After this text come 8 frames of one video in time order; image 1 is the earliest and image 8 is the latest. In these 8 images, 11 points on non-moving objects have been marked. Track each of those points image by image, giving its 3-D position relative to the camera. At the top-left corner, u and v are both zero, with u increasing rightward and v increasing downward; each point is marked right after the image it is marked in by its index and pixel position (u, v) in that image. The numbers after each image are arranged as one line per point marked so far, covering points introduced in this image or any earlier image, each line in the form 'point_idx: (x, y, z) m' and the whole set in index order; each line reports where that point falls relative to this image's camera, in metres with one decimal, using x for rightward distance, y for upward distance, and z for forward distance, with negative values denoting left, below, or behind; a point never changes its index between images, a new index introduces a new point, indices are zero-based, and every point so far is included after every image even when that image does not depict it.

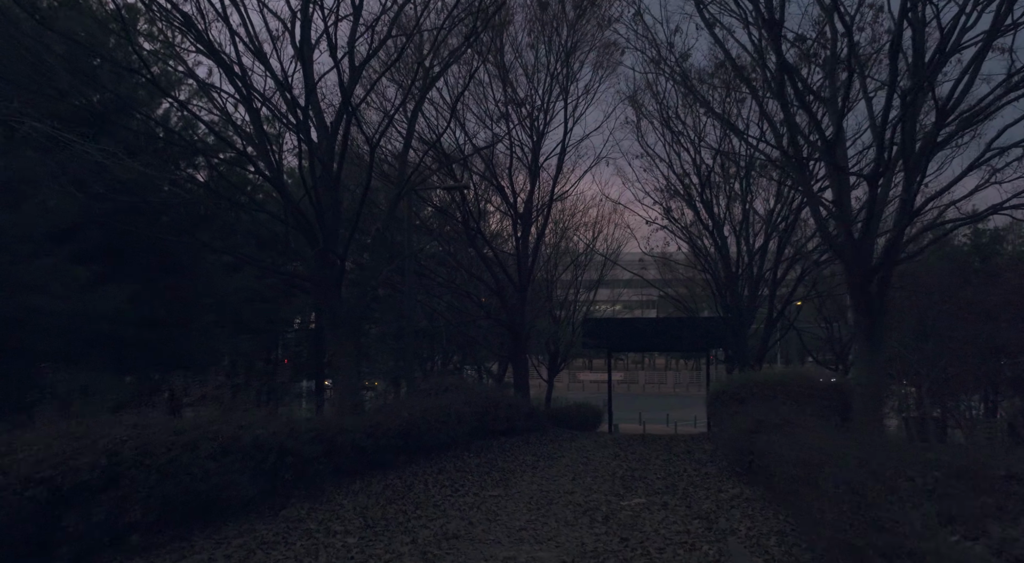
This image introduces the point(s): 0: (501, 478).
0: (-0.1, -2.8, +10.3) m
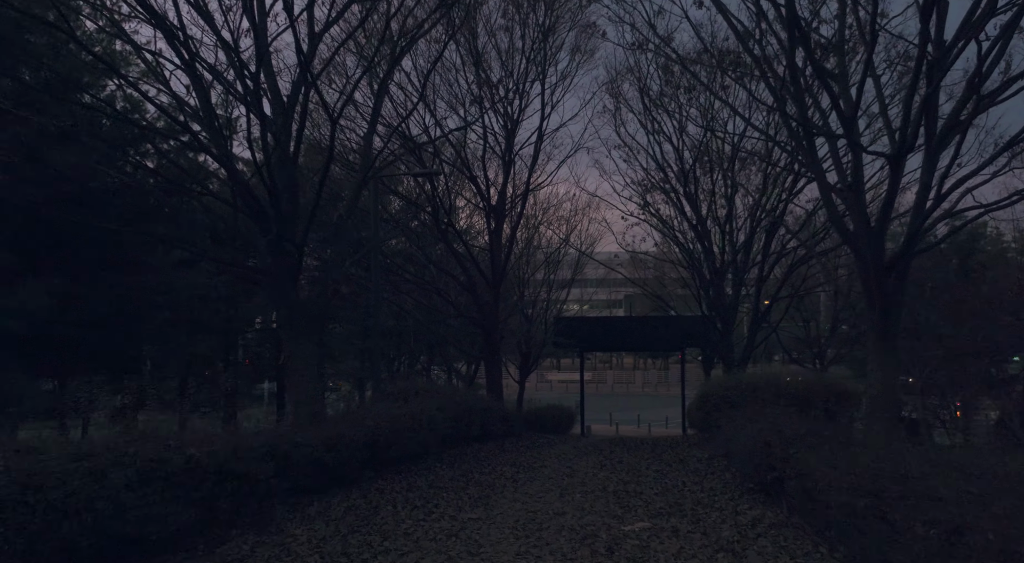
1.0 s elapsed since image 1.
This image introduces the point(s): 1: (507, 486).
0: (-0.4, -2.7, +9.1) m
1: (0.0, -2.8, +9.9) m
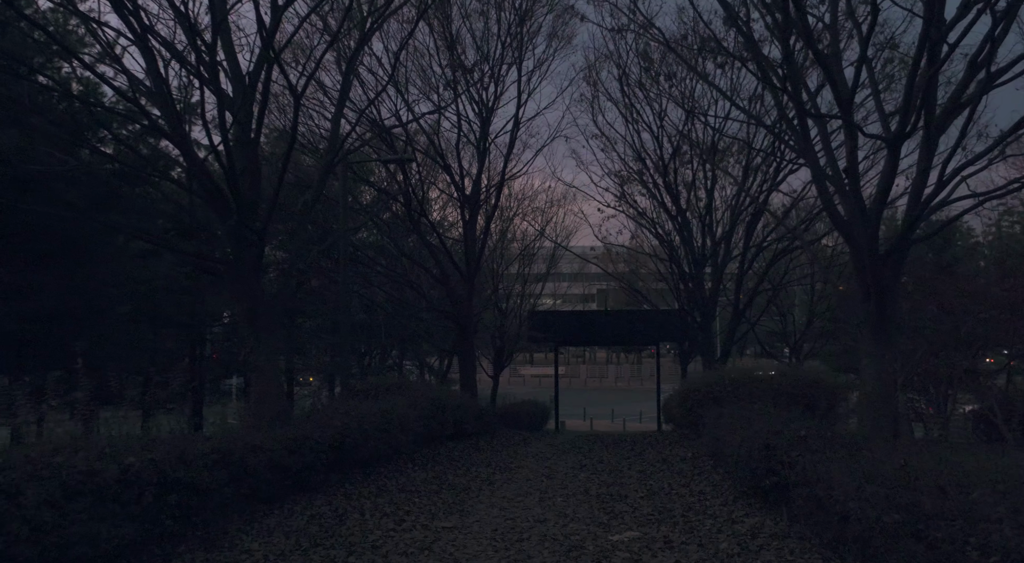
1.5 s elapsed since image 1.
0: (-0.7, -2.6, +8.6) m
1: (-0.3, -2.7, +9.3) m
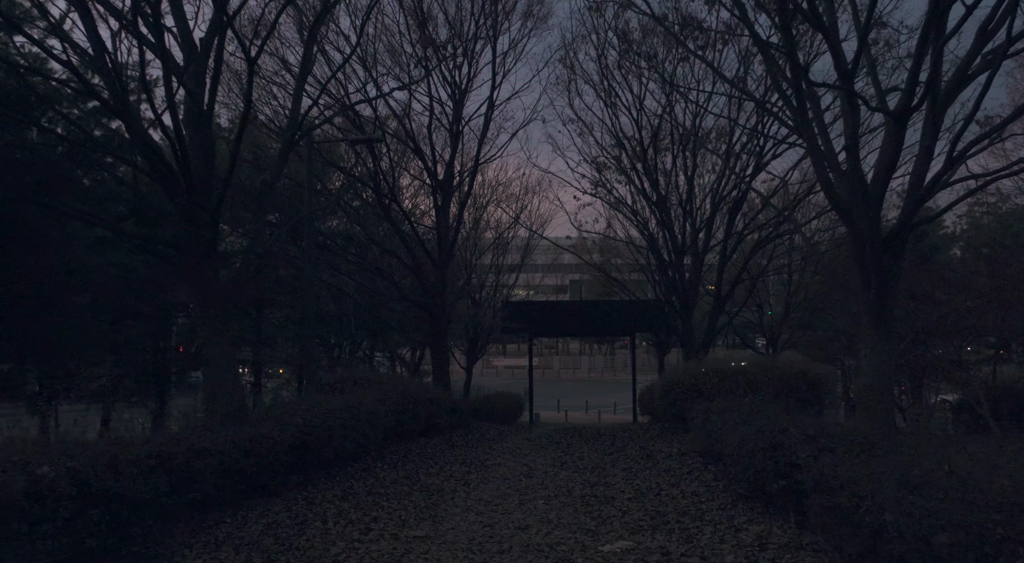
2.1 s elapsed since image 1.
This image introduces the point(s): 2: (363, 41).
0: (-0.9, -2.4, +7.9) m
1: (-0.6, -2.5, +8.6) m
2: (-3.1, +5.1, +15.1) m
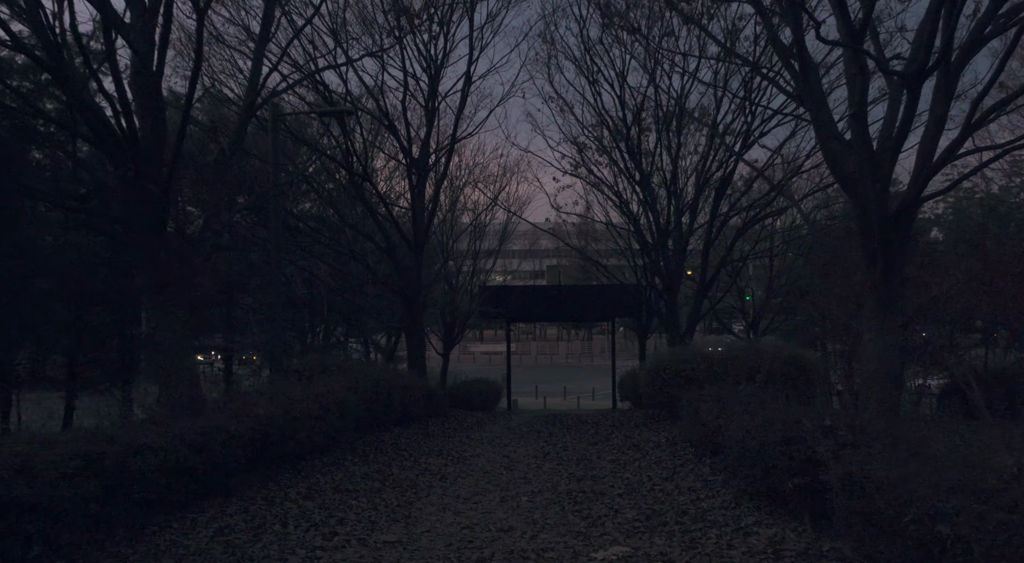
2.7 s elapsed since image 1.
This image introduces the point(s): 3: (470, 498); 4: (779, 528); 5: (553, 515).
0: (-1.1, -2.2, +7.2) m
1: (-0.8, -2.3, +7.9) m
2: (-3.5, +5.4, +14.2) m
3: (-0.4, -2.2, +7.3) m
4: (+1.9, -1.8, +5.1) m
5: (+0.4, -2.1, +6.4) m
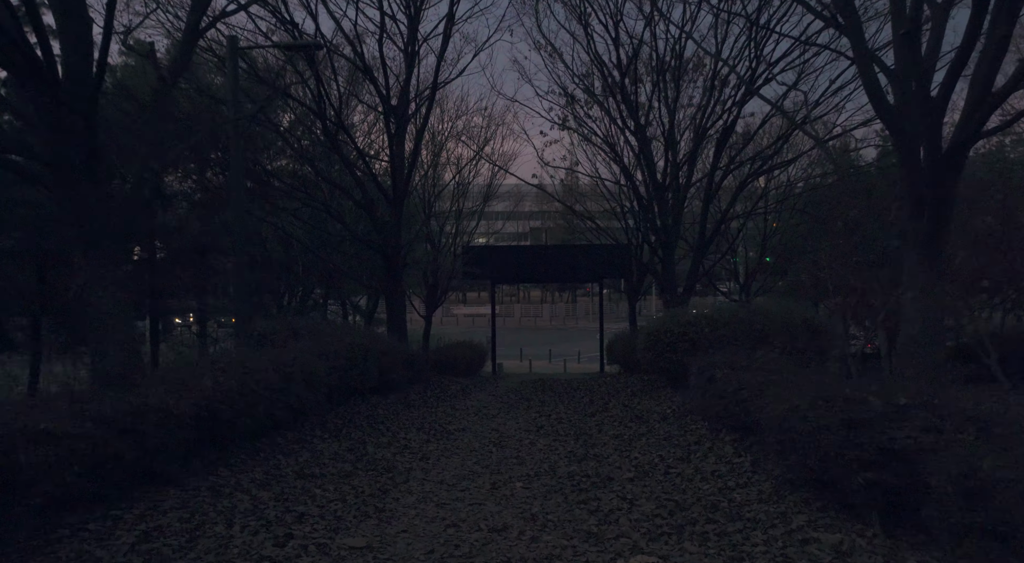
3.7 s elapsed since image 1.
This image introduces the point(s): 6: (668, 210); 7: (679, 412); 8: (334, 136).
0: (-1.2, -1.8, +6.1) m
1: (-0.9, -1.8, +6.9) m
2: (-3.7, +6.2, +12.7) m
3: (-0.5, -1.8, +6.2) m
4: (+1.9, -1.4, +4.1) m
5: (+0.3, -1.7, +5.3) m
6: (+3.8, +1.8, +17.8) m
7: (+2.1, -1.6, +8.9) m
8: (-4.3, +3.5, +16.9) m
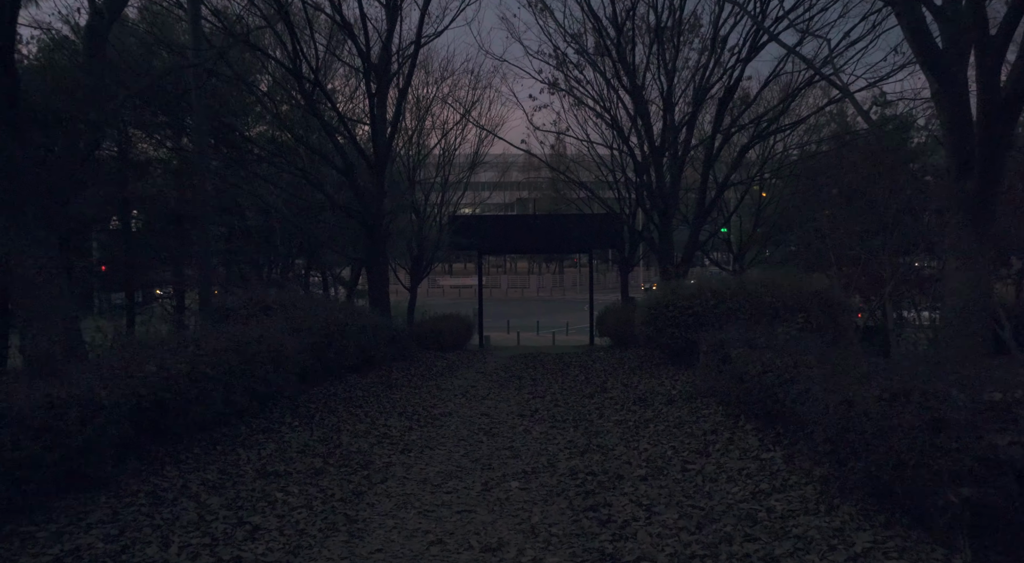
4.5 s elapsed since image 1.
0: (-1.2, -1.5, +5.3) m
1: (-1.0, -1.5, +6.1) m
2: (-3.9, +6.7, +11.4) m
3: (-0.6, -1.5, +5.4) m
4: (+1.9, -1.3, +3.3) m
5: (+0.3, -1.5, +4.5) m
6: (+3.6, +2.5, +16.9) m
7: (+2.0, -1.3, +8.1) m
8: (-4.5, +4.1, +15.8) m
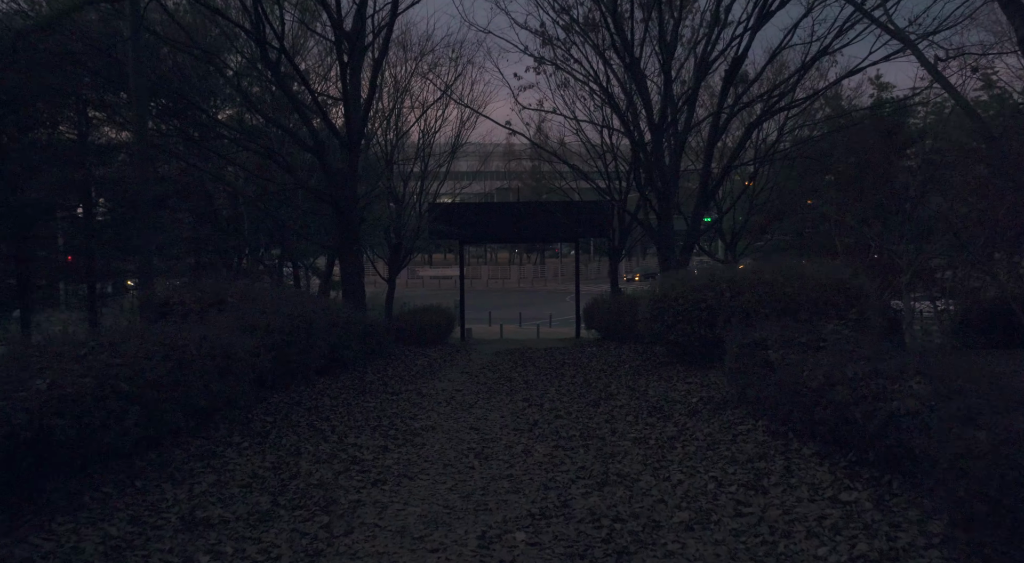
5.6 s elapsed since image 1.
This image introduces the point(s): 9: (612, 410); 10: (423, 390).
0: (-1.2, -1.5, +4.0) m
1: (-1.0, -1.5, +4.8) m
2: (-4.1, +6.9, +9.9) m
3: (-0.5, -1.5, +4.1) m
4: (+2.0, -1.2, +2.1) m
5: (+0.3, -1.4, +3.3) m
6: (+3.3, +2.7, +15.7) m
7: (+1.9, -1.2, +6.8) m
8: (-4.8, +4.3, +14.3) m
9: (+1.0, -1.3, +7.4) m
10: (-1.2, -1.5, +9.6) m
